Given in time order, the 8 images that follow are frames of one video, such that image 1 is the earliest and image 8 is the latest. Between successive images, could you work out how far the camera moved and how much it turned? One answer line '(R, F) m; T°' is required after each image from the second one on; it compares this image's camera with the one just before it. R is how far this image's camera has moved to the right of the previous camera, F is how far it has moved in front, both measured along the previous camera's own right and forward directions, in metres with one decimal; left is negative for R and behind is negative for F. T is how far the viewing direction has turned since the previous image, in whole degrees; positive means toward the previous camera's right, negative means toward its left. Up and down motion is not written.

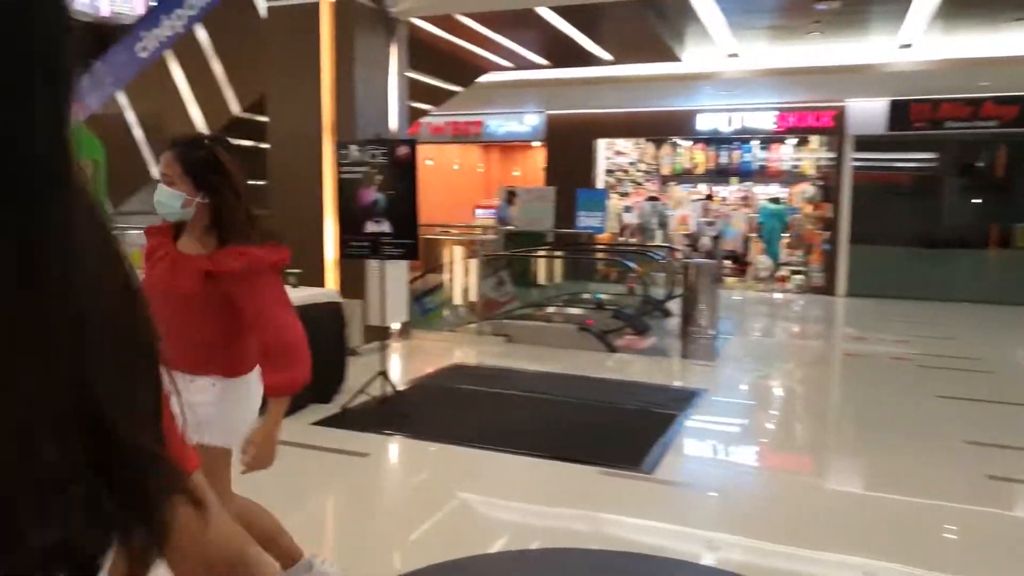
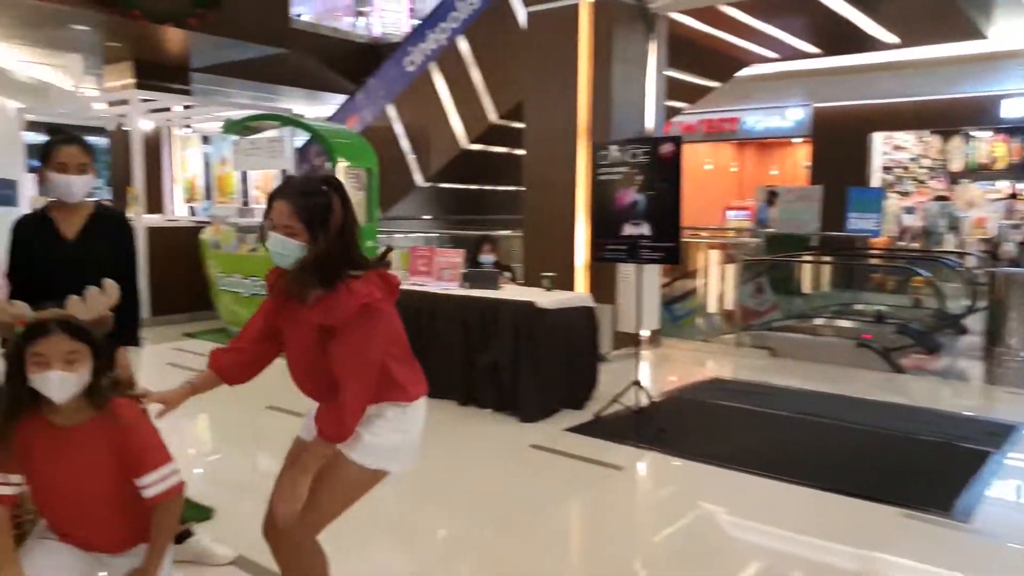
(-0.2, +0.2) m; -17°
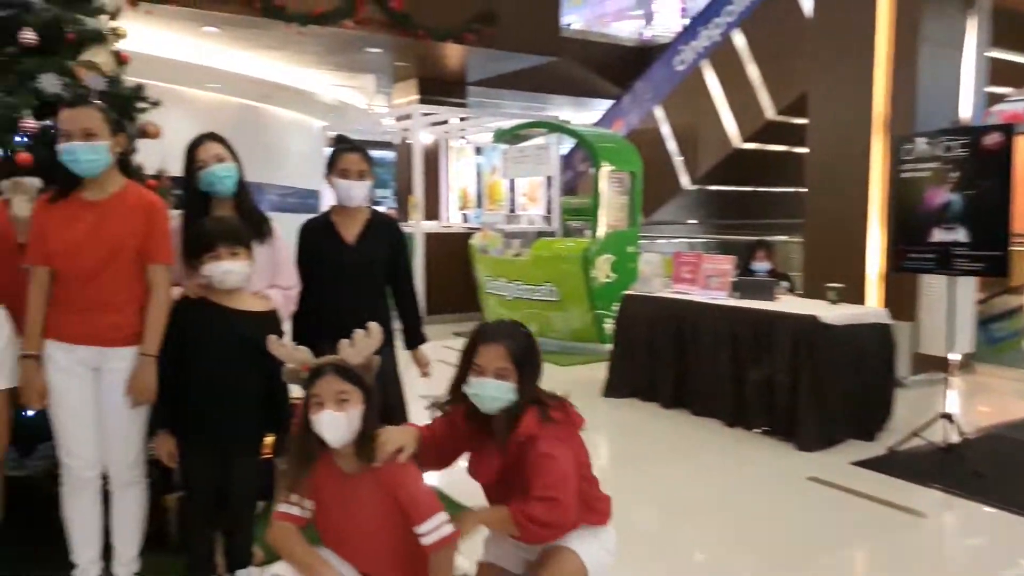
(-0.1, +0.2) m; -19°
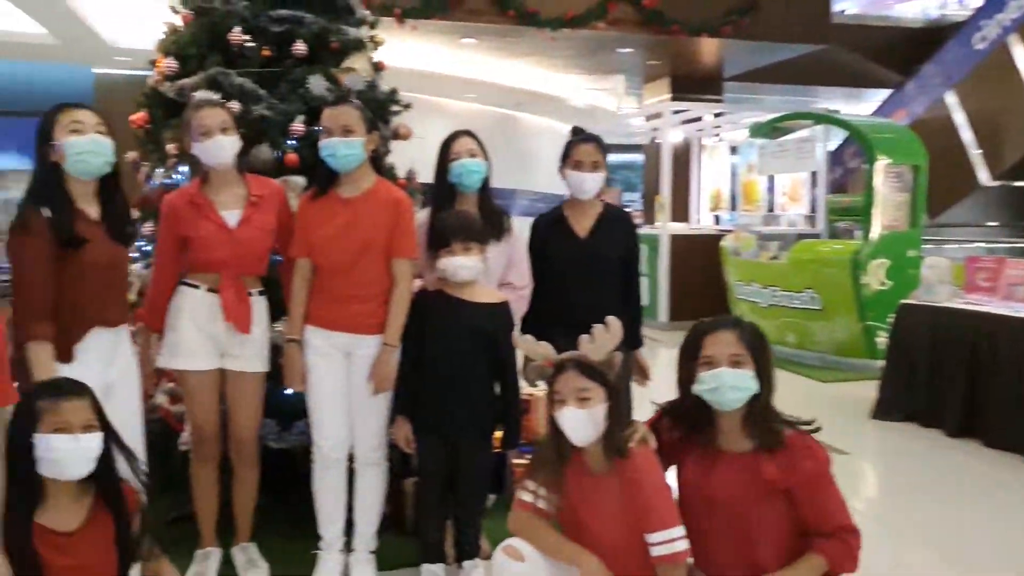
(0.0, +0.2) m; -18°
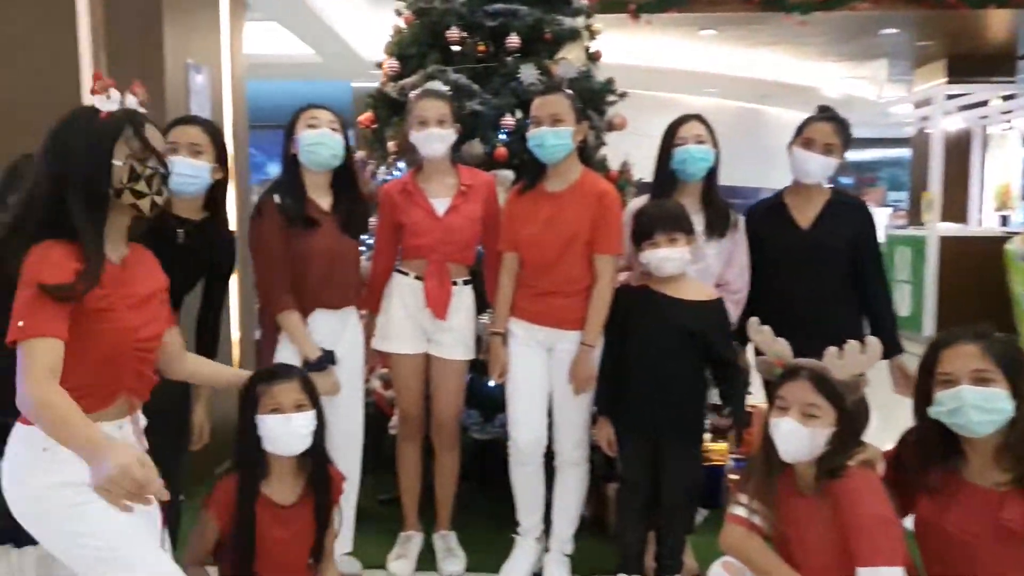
(+0.1, +0.1) m; -18°
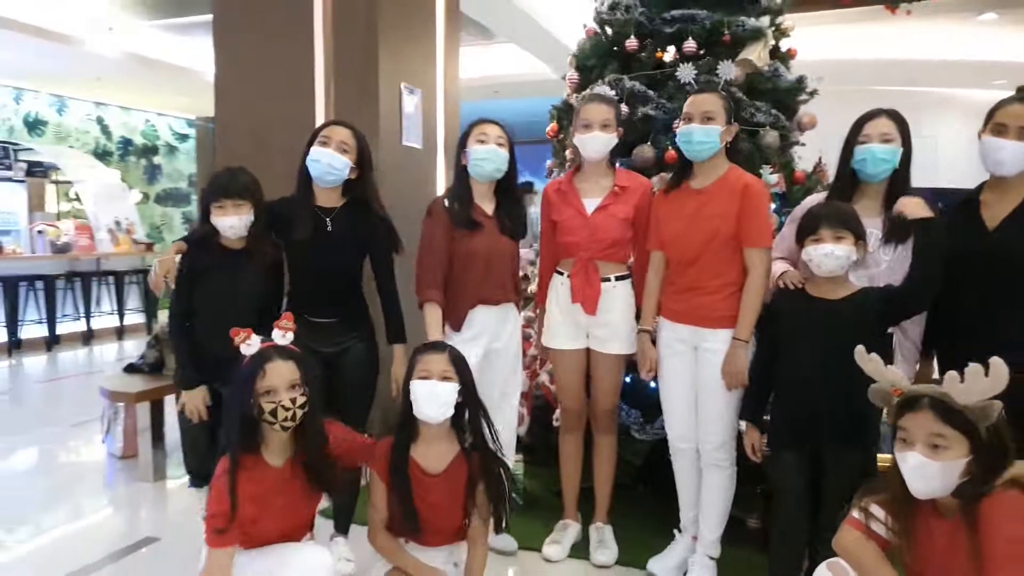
(+0.3, 0.0) m; -19°
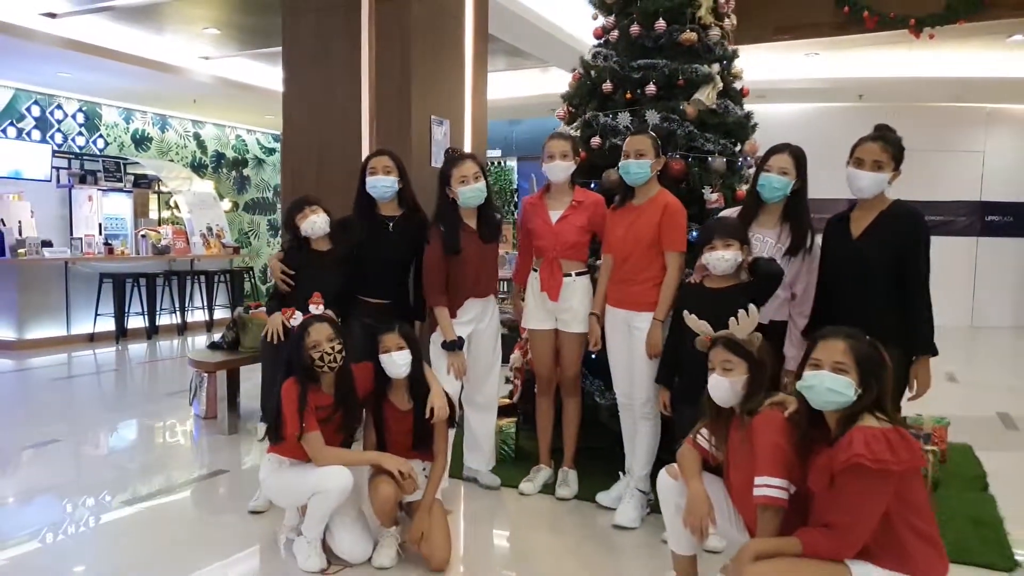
(+0.4, -0.7) m; -6°
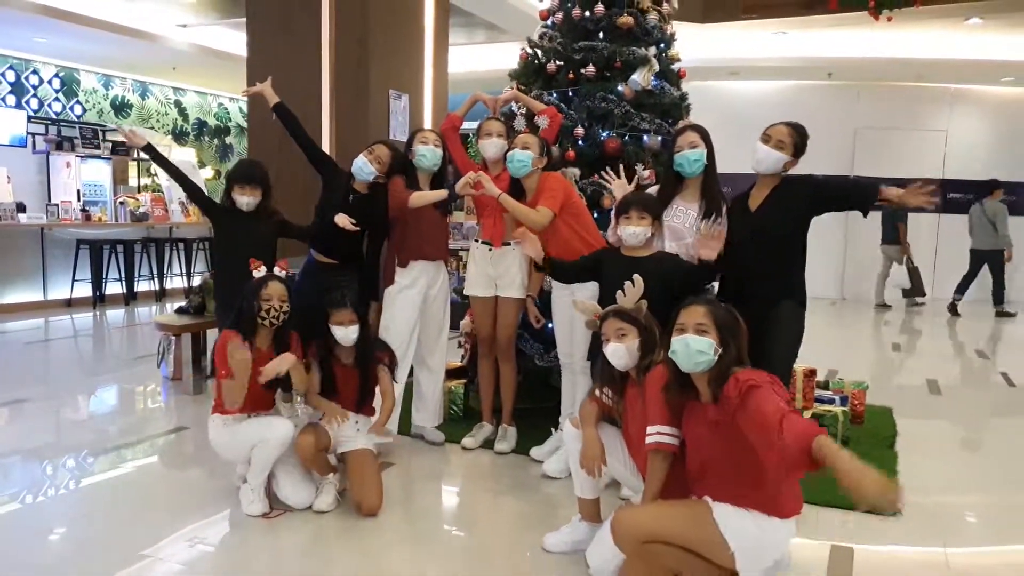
(+0.2, -0.2) m; +1°
